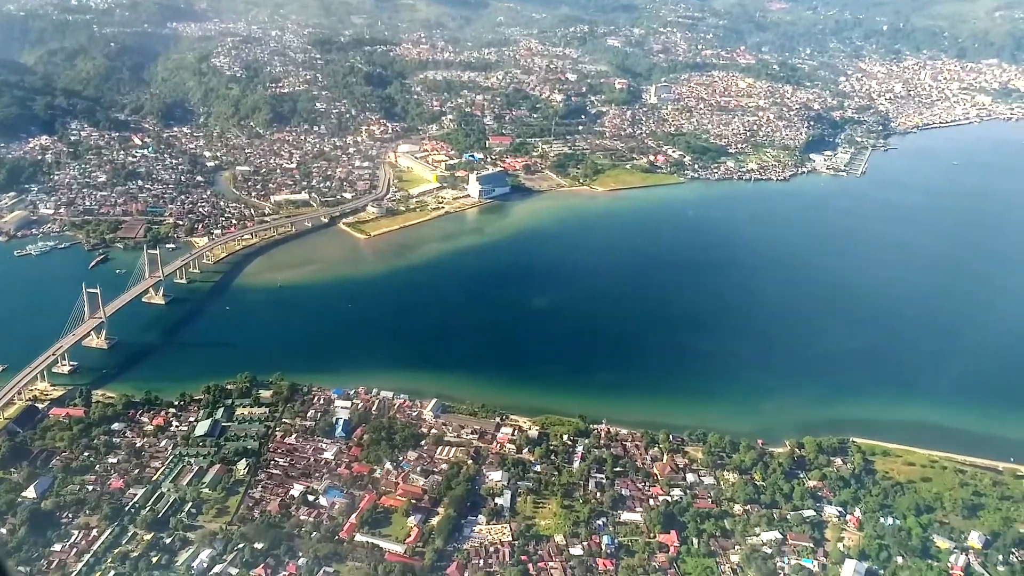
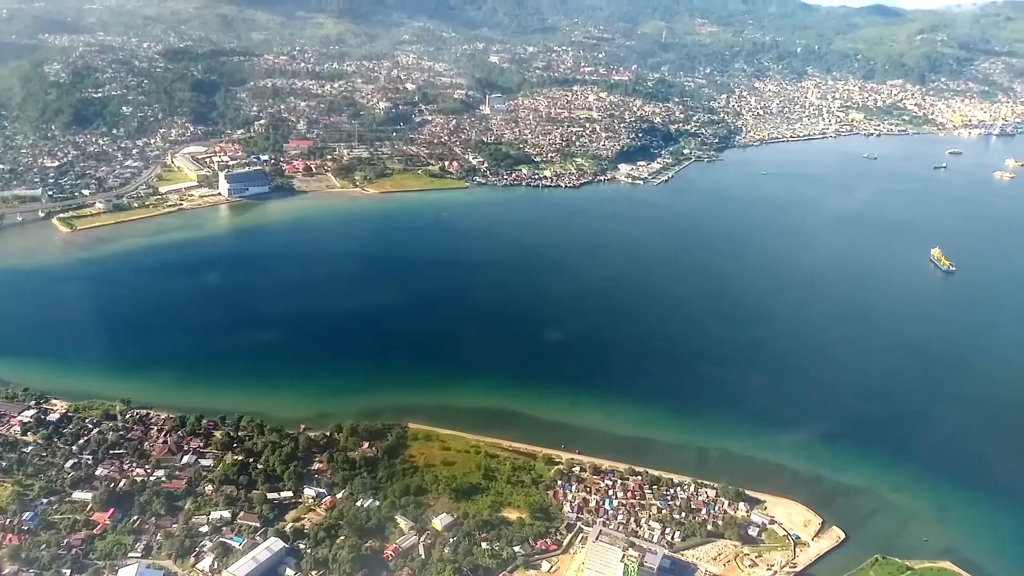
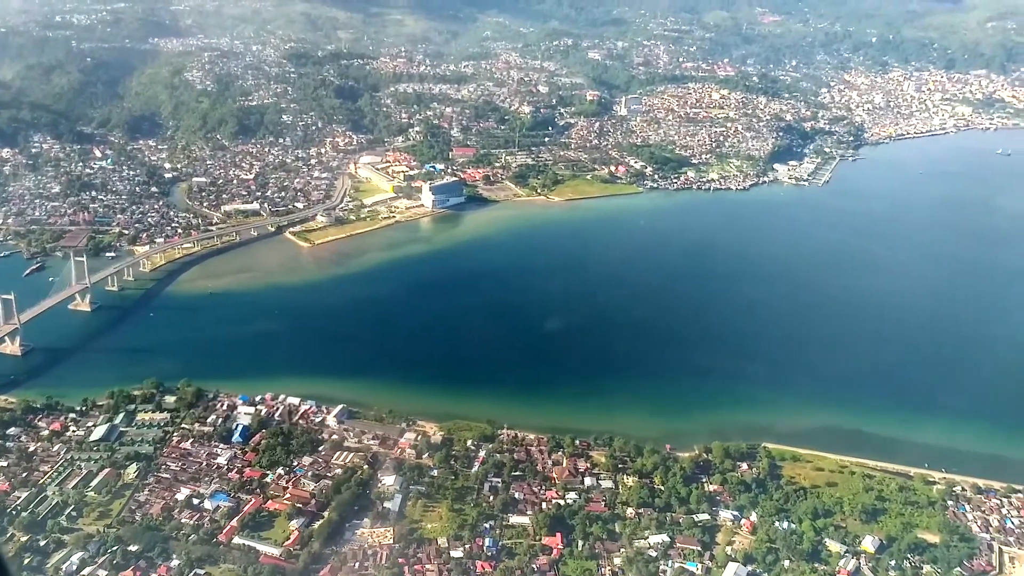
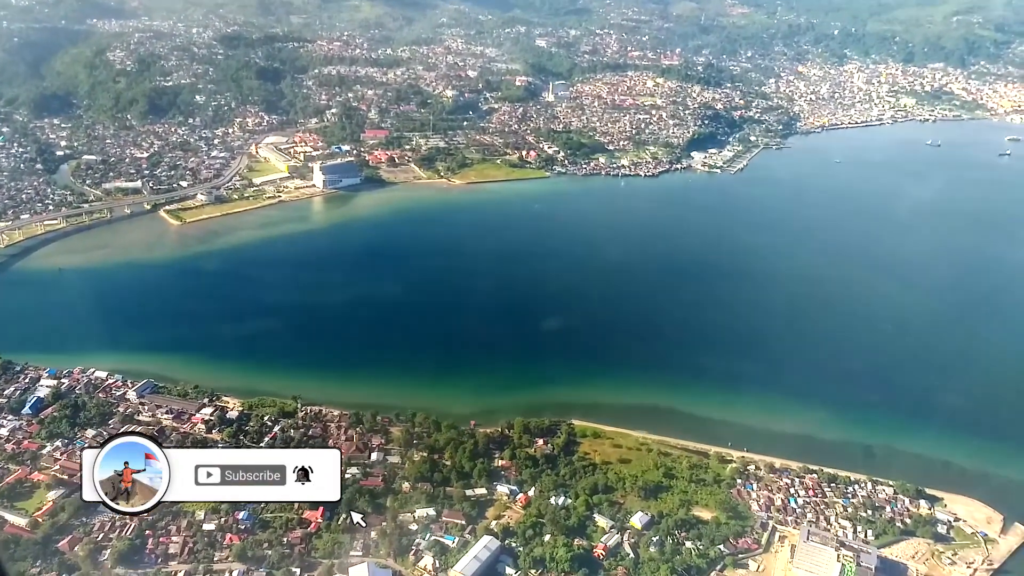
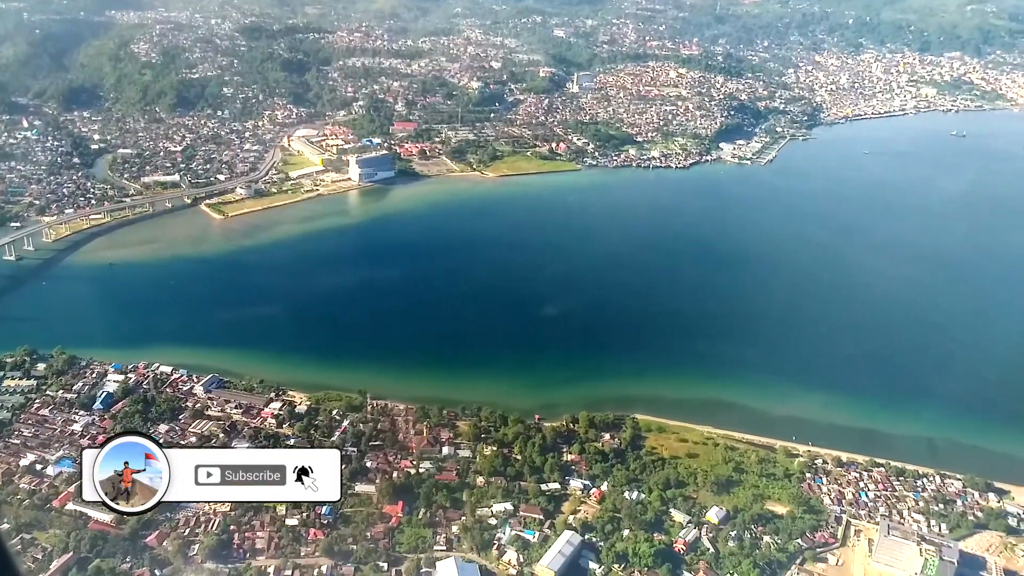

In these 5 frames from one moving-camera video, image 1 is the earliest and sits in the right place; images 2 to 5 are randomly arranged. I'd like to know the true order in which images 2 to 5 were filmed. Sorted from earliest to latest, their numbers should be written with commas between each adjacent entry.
3, 5, 4, 2
